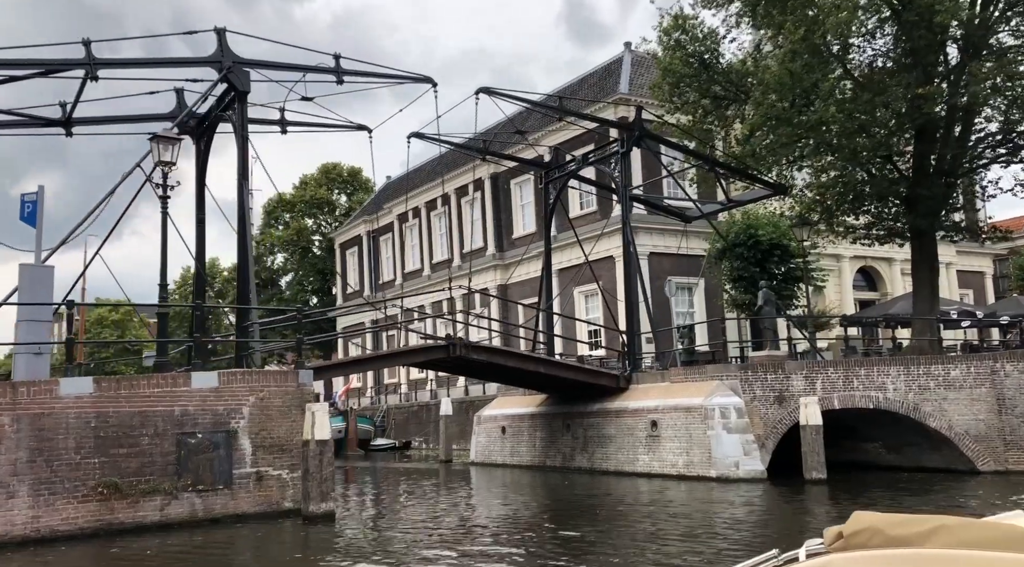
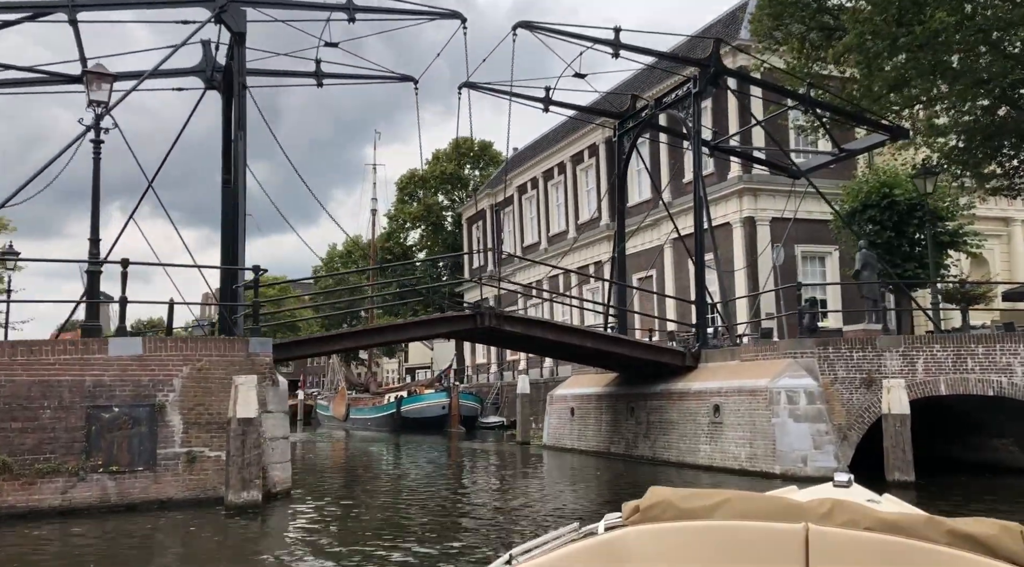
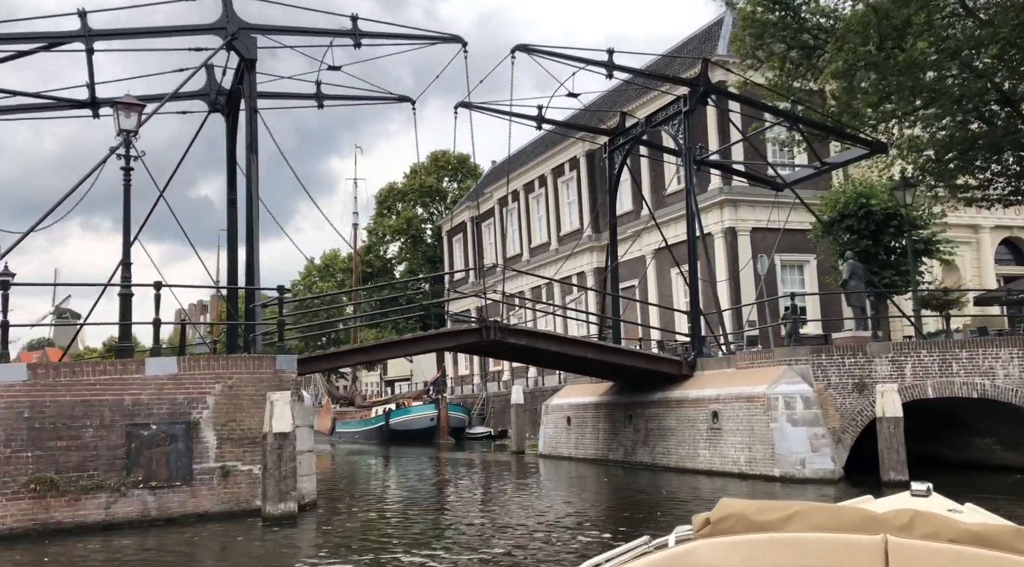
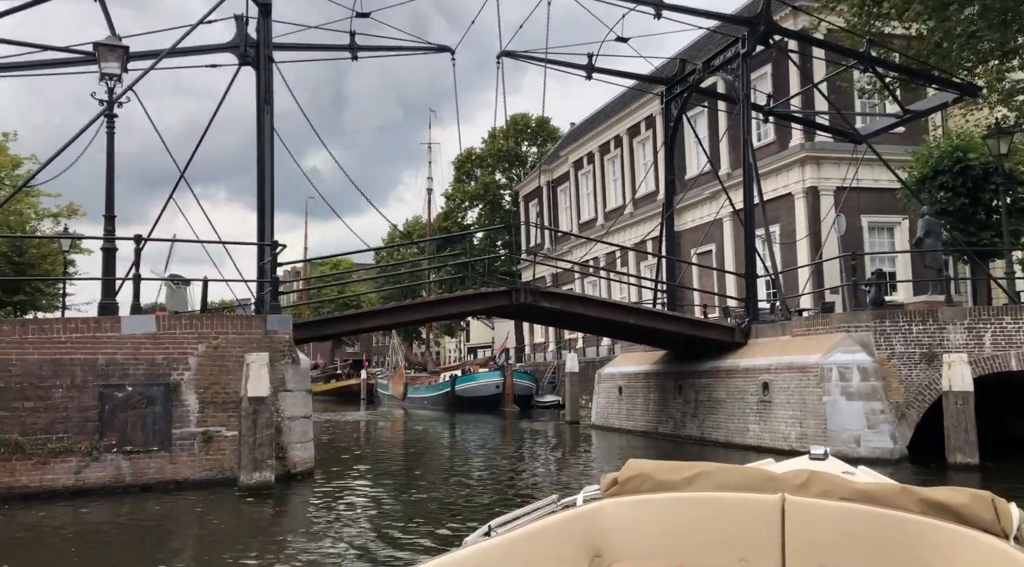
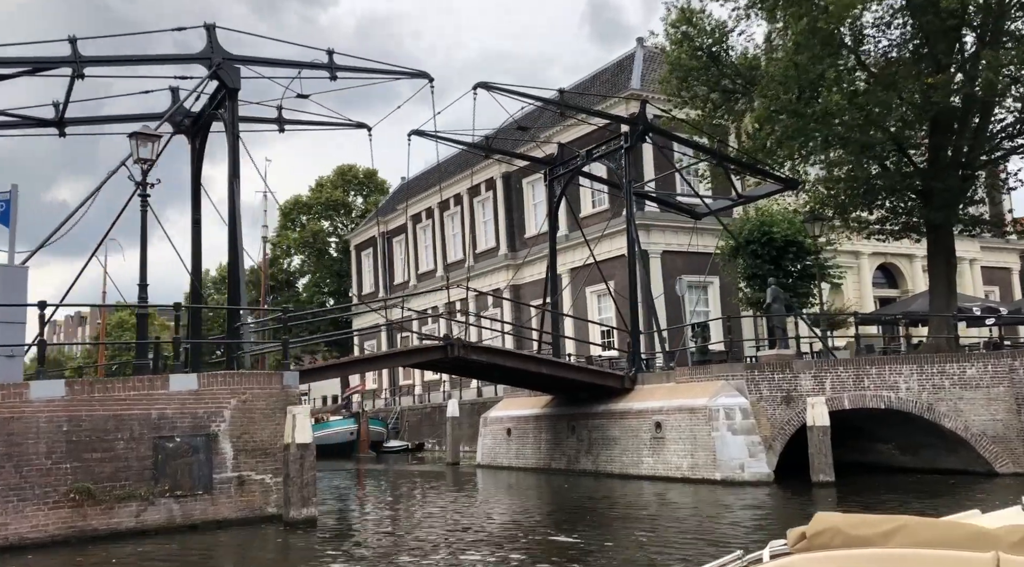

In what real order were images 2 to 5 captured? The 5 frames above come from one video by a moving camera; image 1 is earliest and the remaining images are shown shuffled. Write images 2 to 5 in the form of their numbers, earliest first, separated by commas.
5, 3, 2, 4
